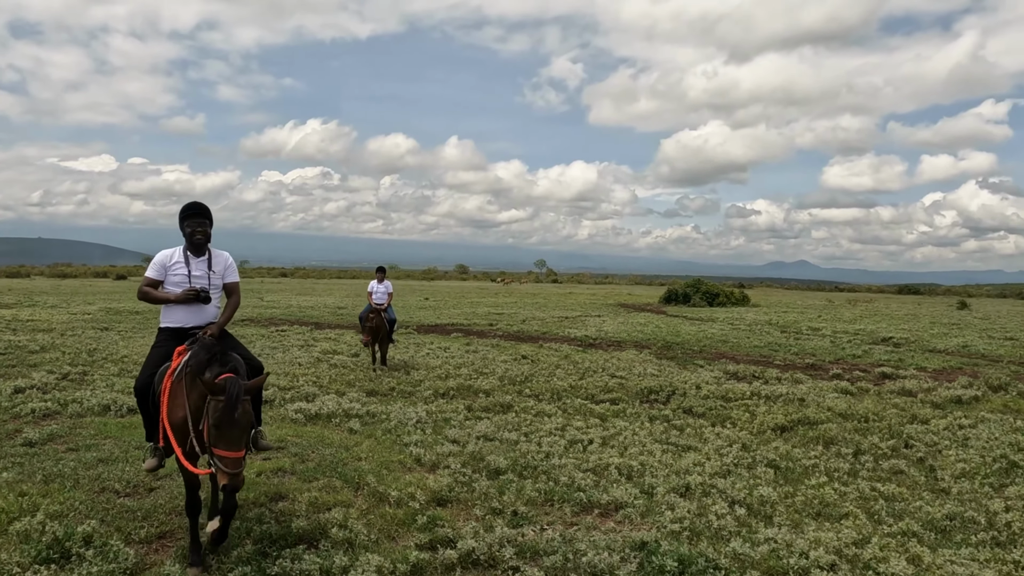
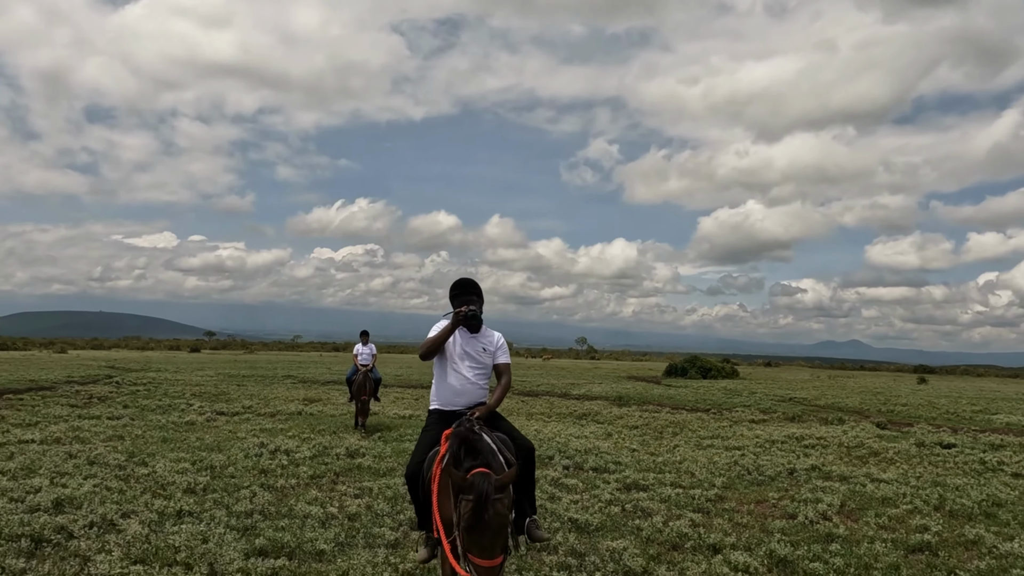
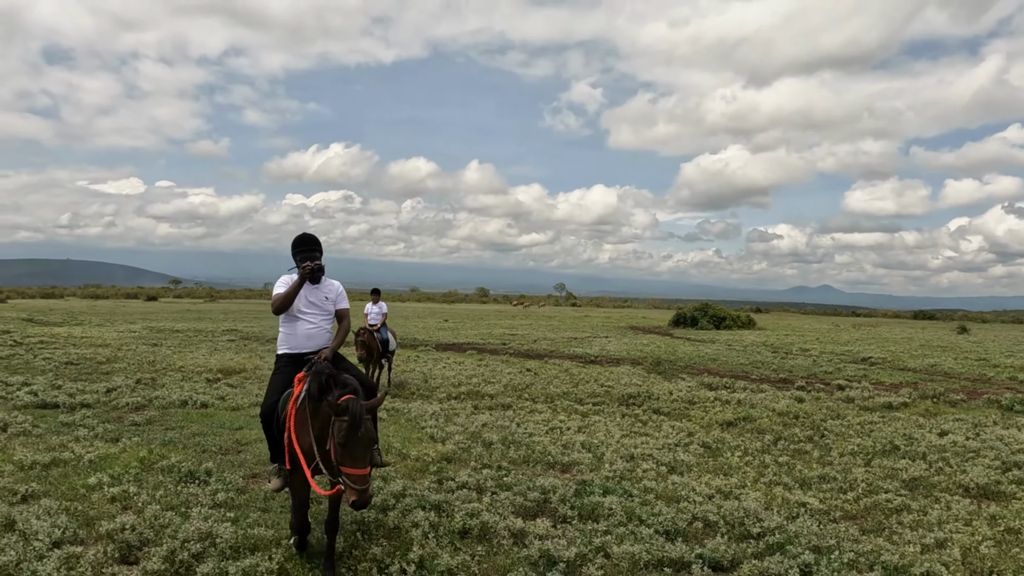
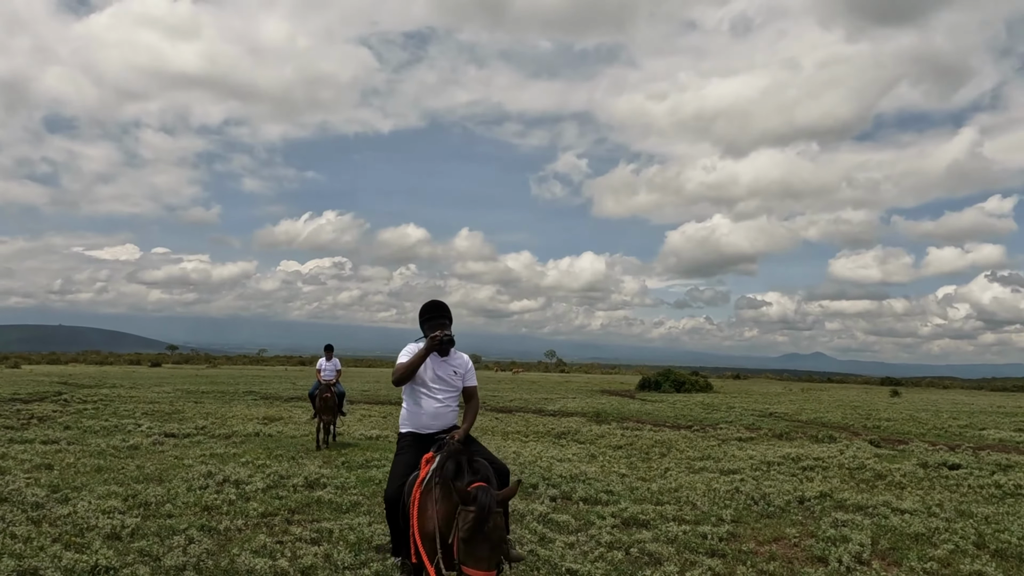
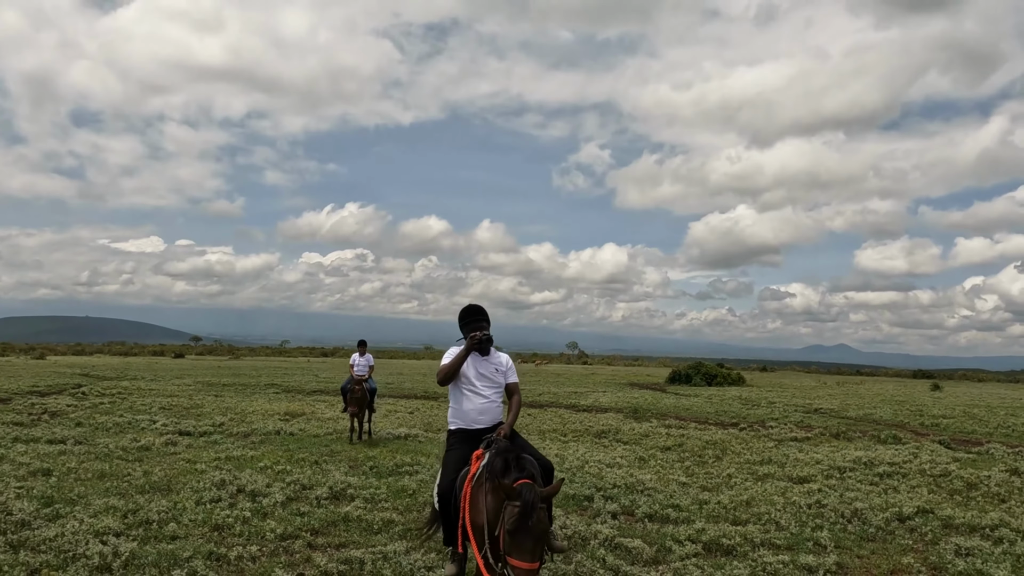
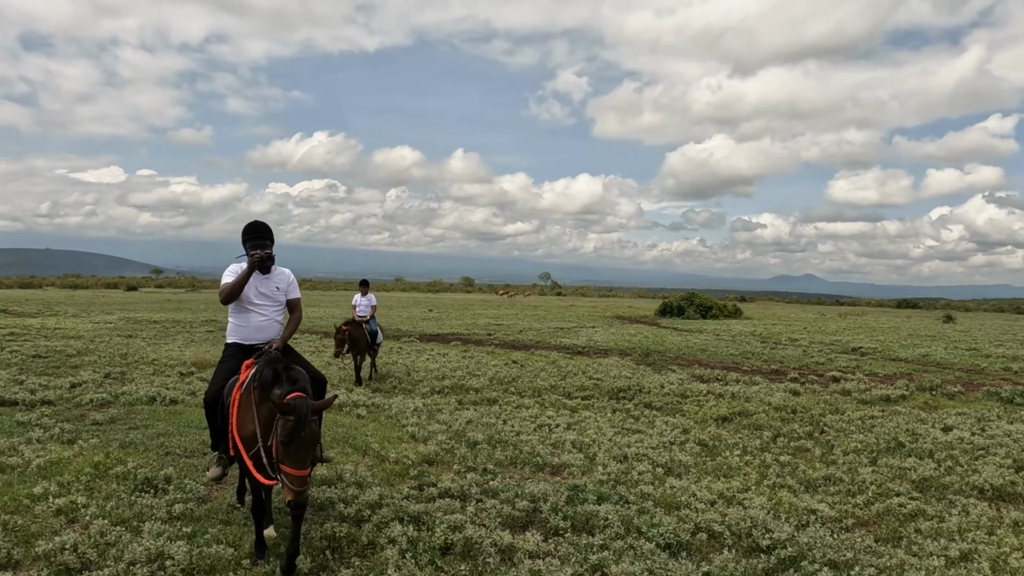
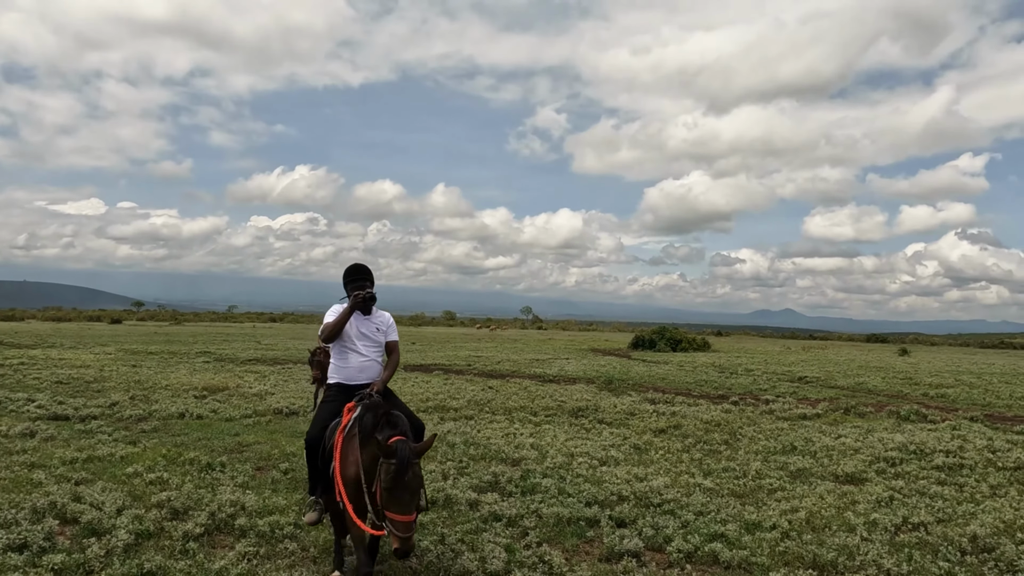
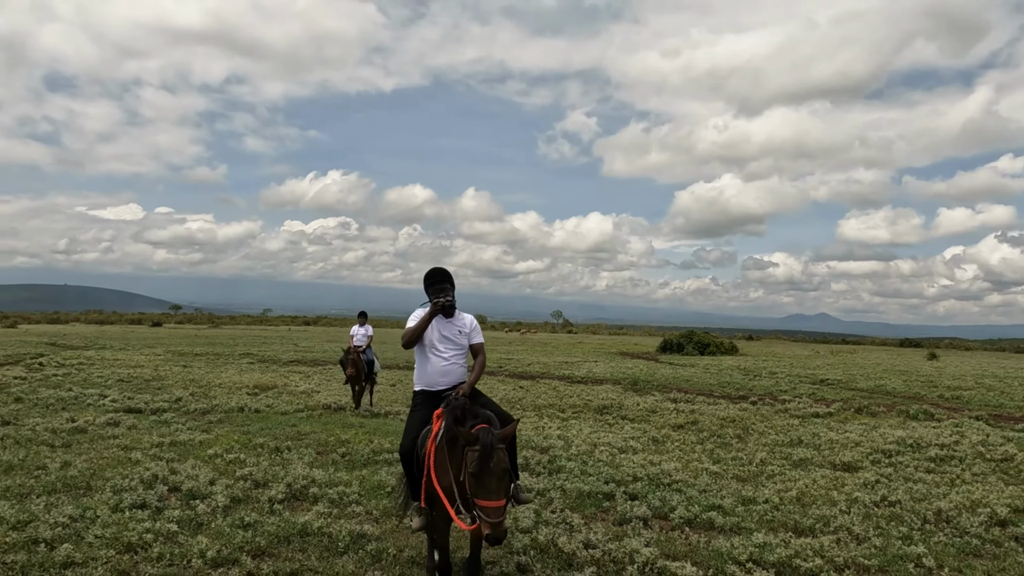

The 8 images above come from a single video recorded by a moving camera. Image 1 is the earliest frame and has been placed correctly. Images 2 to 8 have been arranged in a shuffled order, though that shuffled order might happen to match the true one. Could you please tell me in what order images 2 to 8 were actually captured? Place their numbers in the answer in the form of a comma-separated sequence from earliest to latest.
6, 3, 7, 8, 5, 4, 2
